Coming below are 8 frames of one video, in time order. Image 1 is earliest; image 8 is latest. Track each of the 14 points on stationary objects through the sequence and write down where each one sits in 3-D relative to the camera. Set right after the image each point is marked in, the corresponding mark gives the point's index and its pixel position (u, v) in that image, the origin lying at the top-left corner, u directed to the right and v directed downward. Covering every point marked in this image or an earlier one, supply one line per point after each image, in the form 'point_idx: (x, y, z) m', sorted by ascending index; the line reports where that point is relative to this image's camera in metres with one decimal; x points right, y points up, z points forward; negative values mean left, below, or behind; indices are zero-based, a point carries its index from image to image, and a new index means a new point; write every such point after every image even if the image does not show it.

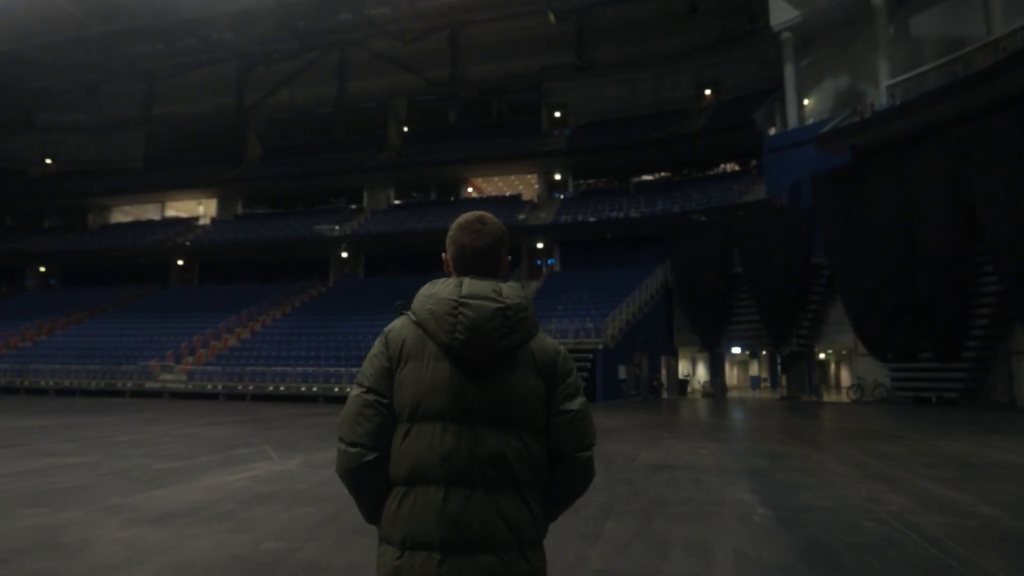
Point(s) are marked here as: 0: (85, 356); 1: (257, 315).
0: (-11.2, -1.8, +17.0) m
1: (-7.4, -0.8, +19.0) m
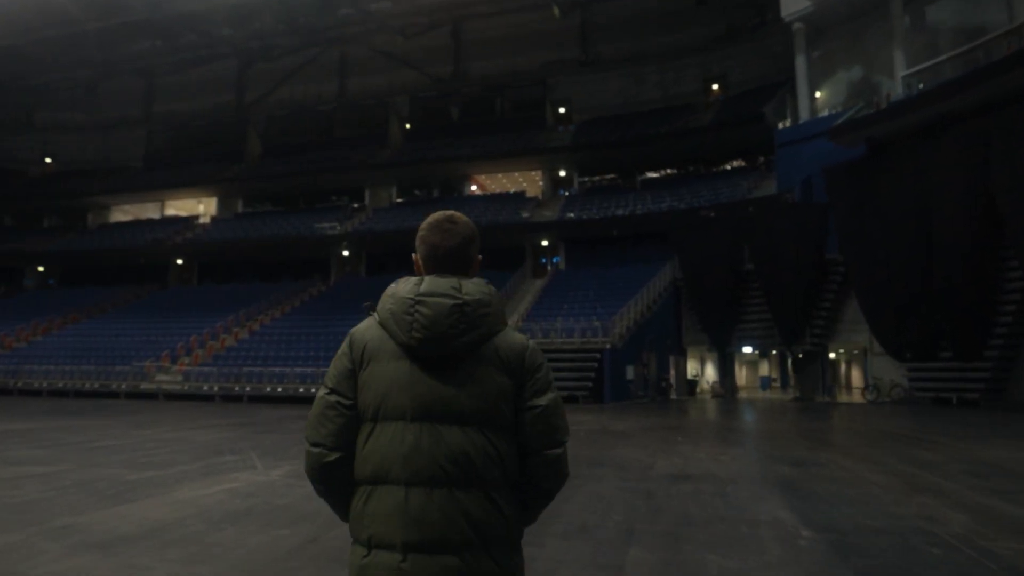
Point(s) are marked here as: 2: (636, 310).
0: (-11.1, -1.8, +16.7) m
1: (-7.3, -0.7, +18.6) m
2: (+2.9, -0.5, +15.1) m
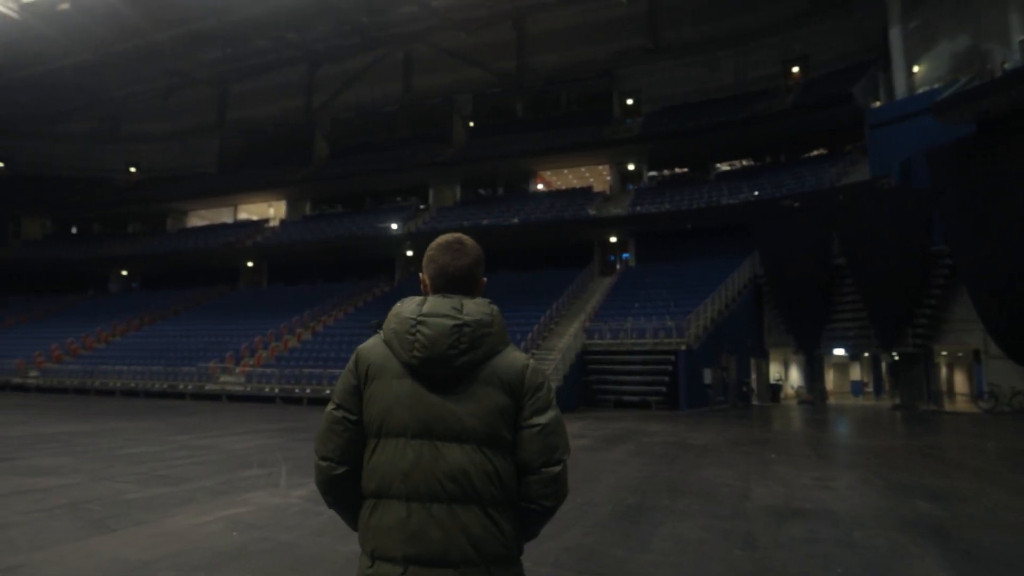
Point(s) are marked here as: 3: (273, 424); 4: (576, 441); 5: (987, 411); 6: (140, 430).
0: (-9.4, -1.8, +17.0) m
1: (-5.4, -0.8, +18.5) m
2: (+4.3, -0.4, +13.9) m
3: (-3.4, -1.9, +9.1) m
4: (+0.7, -1.7, +7.3) m
5: (+9.3, -2.4, +12.8) m
6: (-4.3, -1.7, +7.6) m
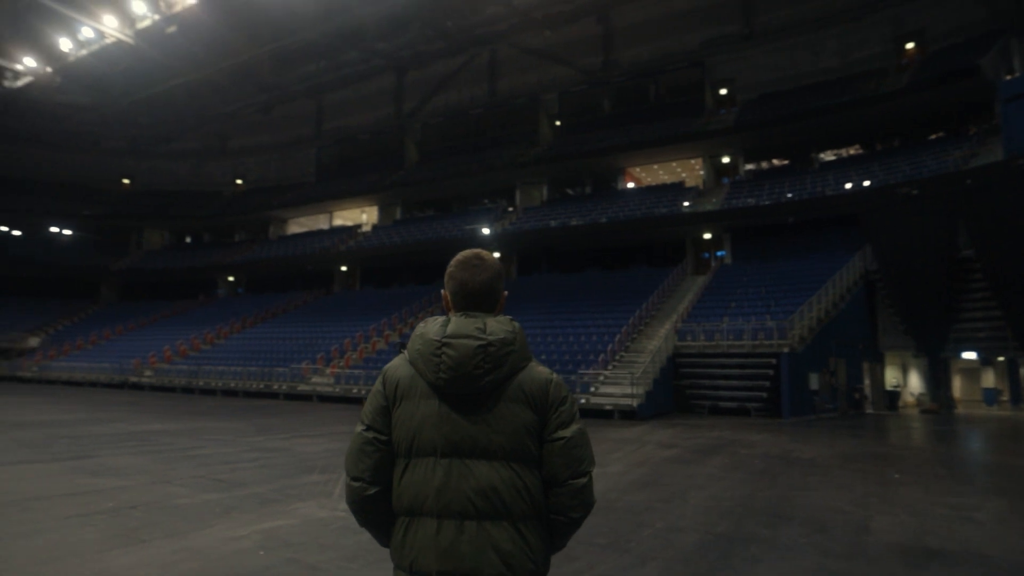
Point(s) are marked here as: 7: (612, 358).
0: (-7.1, -1.9, +17.7) m
1: (-3.0, -0.8, +18.7) m
2: (+6.0, -0.4, +12.8) m
3: (-2.2, -1.9, +9.1) m
4: (+1.5, -1.7, +6.7) m
5: (+10.9, -2.3, +10.9) m
6: (-3.4, -1.7, +7.7) m
7: (+2.0, -1.4, +12.7) m
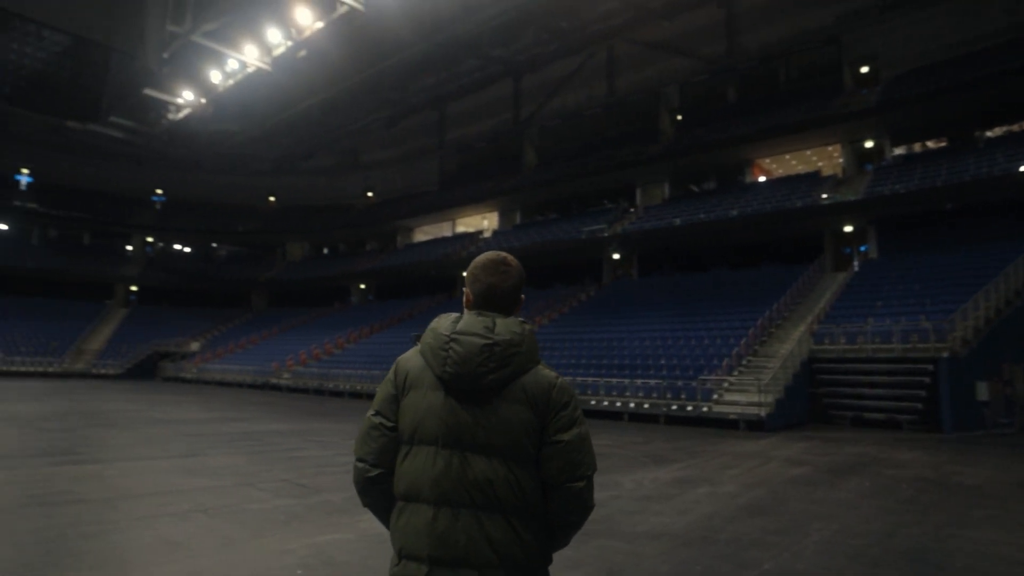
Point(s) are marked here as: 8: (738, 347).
0: (-3.8, -2.1, +18.4) m
1: (+0.4, -0.9, +18.5) m
2: (+8.1, -0.3, +11.0) m
3: (-0.7, -2.0, +9.0) m
4: (+2.5, -1.6, +5.9) m
5: (+12.5, -2.1, +8.3) m
6: (-2.1, -1.7, +7.8) m
7: (+4.1, -1.3, +11.7) m
8: (+4.2, -1.1, +12.2) m
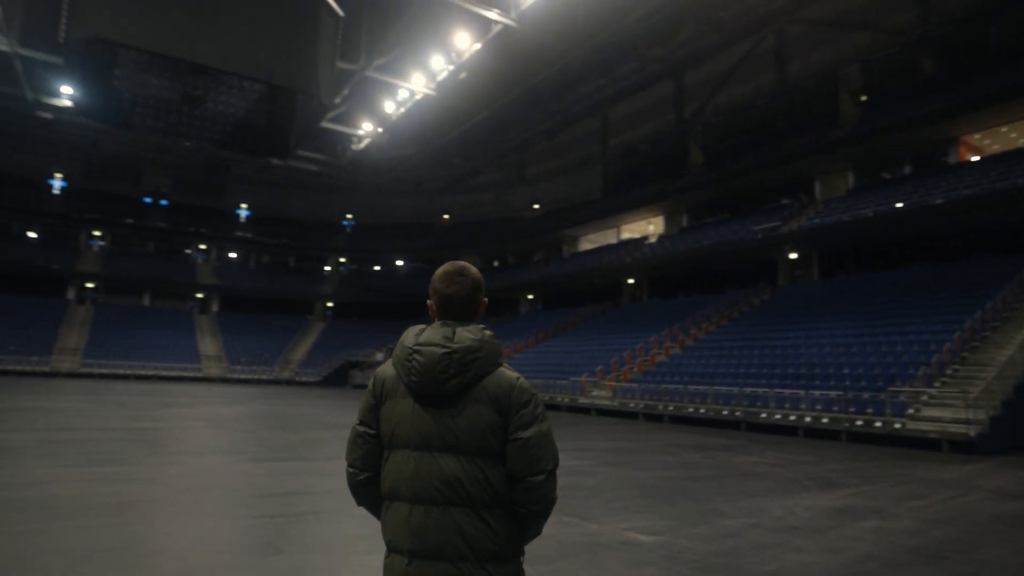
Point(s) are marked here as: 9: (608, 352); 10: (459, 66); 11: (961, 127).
0: (+0.8, -2.4, +18.5) m
1: (+4.8, -1.1, +17.6) m
2: (+10.3, -0.1, +8.3) m
3: (+1.3, -2.0, +8.6) m
4: (+3.6, -1.6, +4.8) m
5: (+13.9, -1.8, +4.5) m
6: (-0.4, -1.8, +7.9) m
7: (+6.6, -1.3, +10.1) m
8: (+6.9, -1.1, +10.5) m
9: (+2.6, -1.7, +17.8) m
10: (-1.5, +6.3, +18.5) m
11: (+12.2, +4.3, +17.6) m
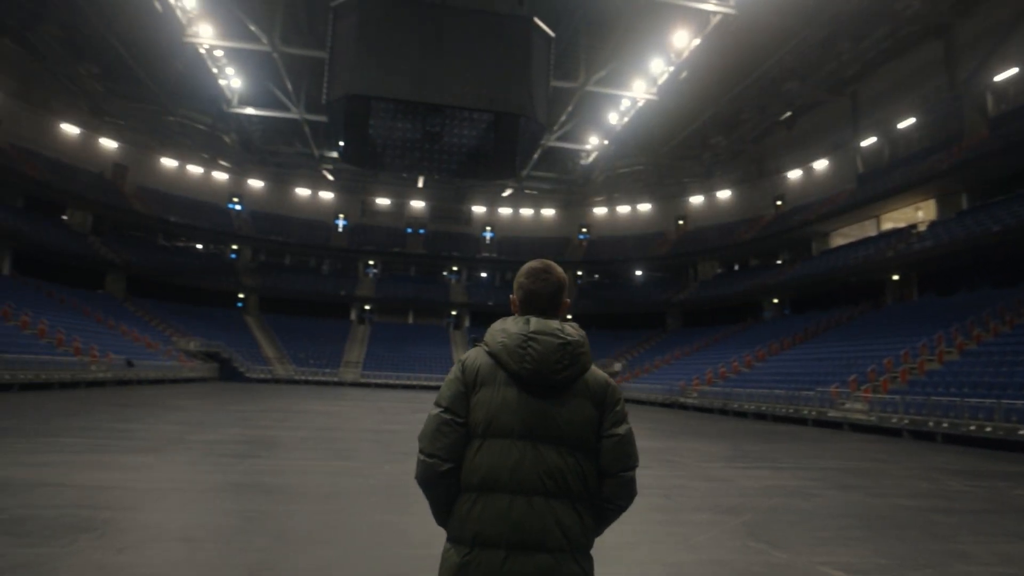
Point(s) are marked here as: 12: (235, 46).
0: (+7.0, -2.4, +16.9) m
1: (+10.4, -0.9, +14.6) m
2: (+12.1, +0.4, +4.0) m
3: (+4.0, -2.0, +7.5) m
4: (+4.7, -1.4, +3.1) m
5: (+14.1, -1.1, -0.9) m
6: (+2.1, -1.9, +7.4) m
7: (+9.4, -1.0, +6.9) m
8: (+9.8, -0.8, +7.2) m
9: (+8.4, -1.7, +15.6) m
10: (+4.6, +6.1, +17.9) m
11: (+17.0, +4.9, +12.1) m
12: (-6.6, +5.8, +15.5) m
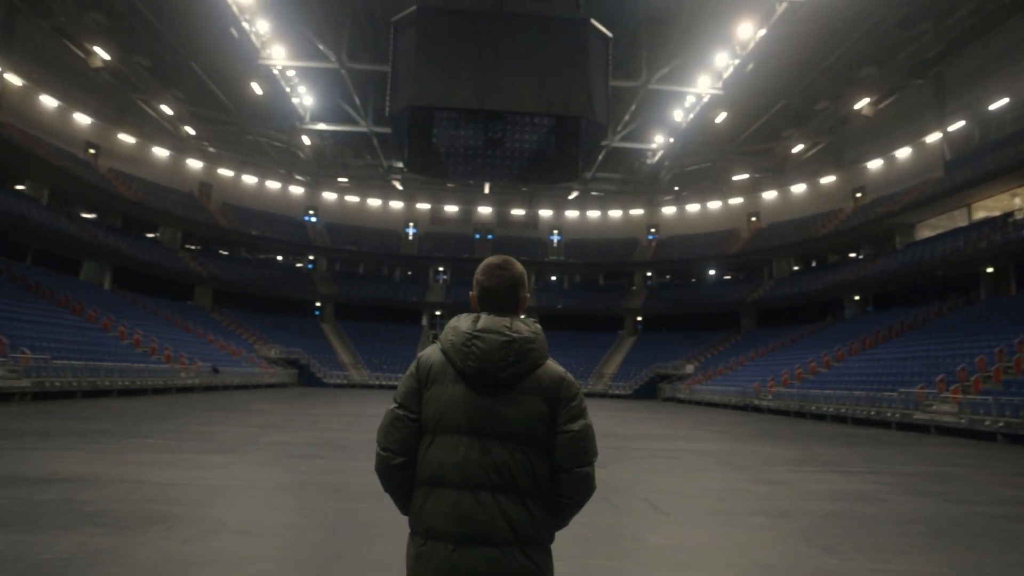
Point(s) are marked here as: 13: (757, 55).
0: (+8.7, -2.3, +16.1) m
1: (+11.8, -0.7, +13.4) m
2: (+12.3, +0.6, +2.8) m
3: (+4.6, -1.9, +7.1) m
4: (+4.9, -1.3, +2.6) m
5: (+13.8, -0.7, -2.4) m
6: (+2.8, -1.9, +7.2) m
7: (+10.0, -0.8, +5.9) m
8: (+10.4, -0.6, +6.2) m
9: (+9.9, -1.6, +14.6) m
10: (+6.2, +6.1, +17.4) m
11: (+18.0, +5.2, +10.3) m
12: (-5.2, +5.6, +16.3) m
13: (+6.4, +6.2, +17.2) m
